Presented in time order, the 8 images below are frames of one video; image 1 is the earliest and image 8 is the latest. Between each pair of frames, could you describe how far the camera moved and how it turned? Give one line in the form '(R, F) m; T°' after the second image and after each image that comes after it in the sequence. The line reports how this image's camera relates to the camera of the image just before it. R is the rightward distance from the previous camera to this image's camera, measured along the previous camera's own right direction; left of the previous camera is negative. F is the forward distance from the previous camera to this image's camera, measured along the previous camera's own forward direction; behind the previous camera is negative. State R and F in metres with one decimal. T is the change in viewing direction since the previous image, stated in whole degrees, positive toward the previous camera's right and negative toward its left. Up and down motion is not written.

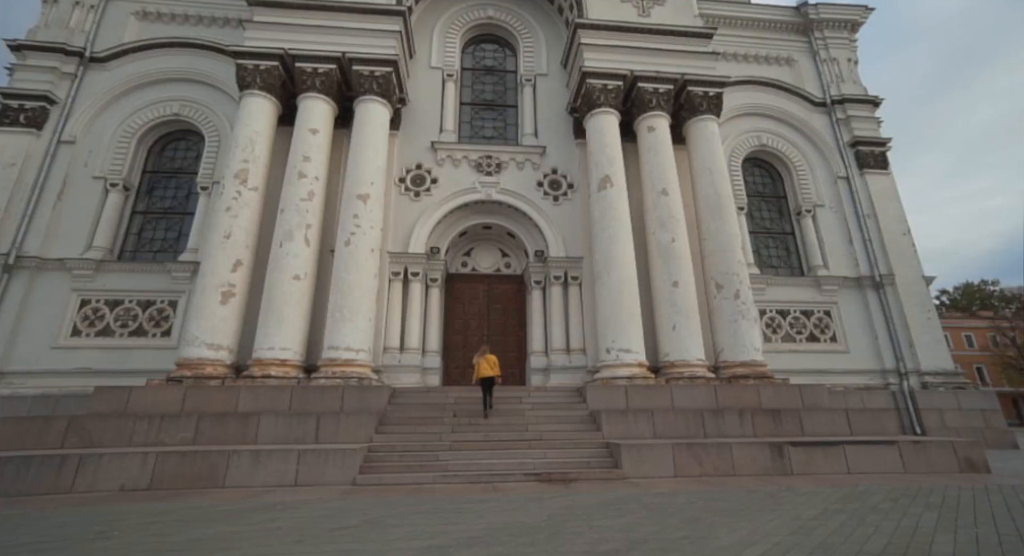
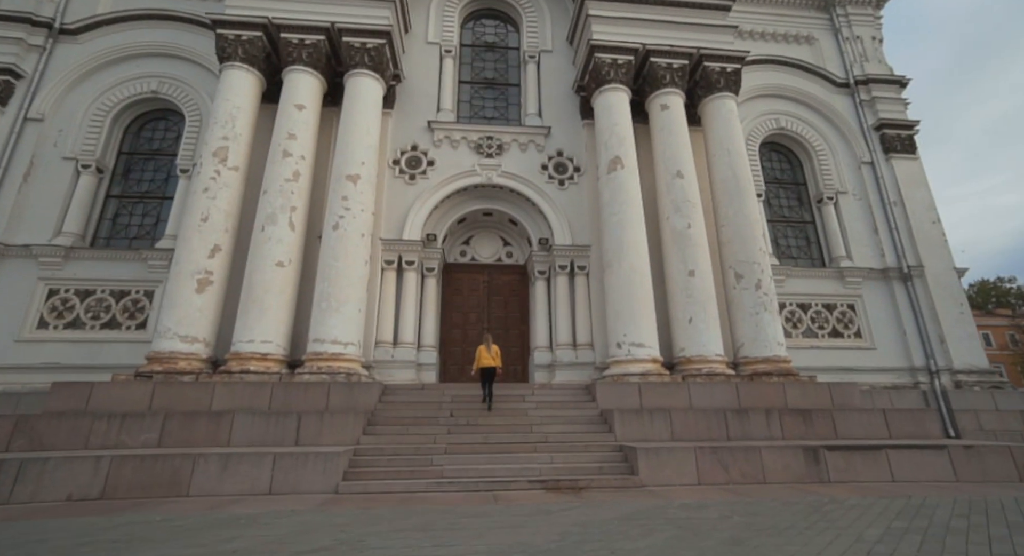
(-0.1, +1.0) m; 0°
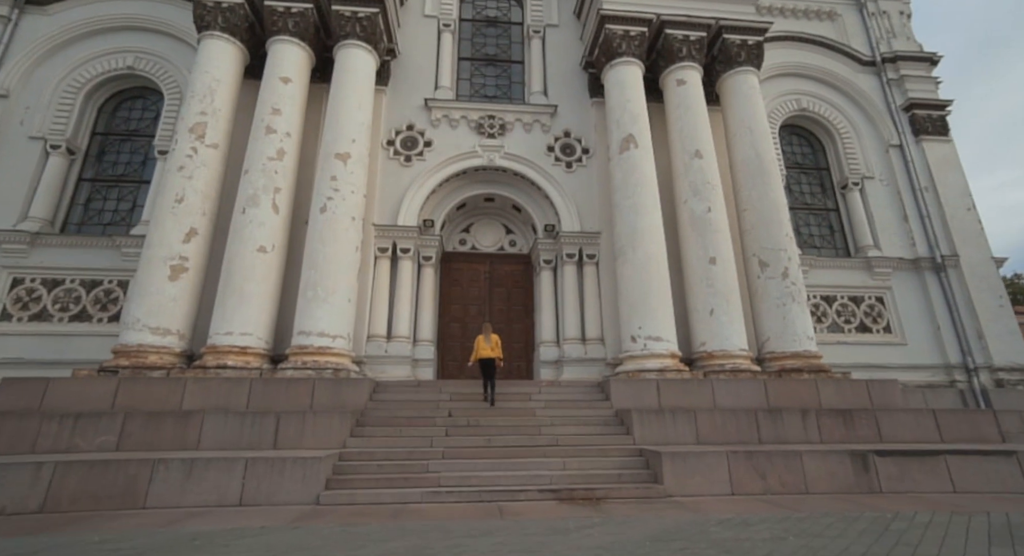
(-0.1, +1.0) m; 0°
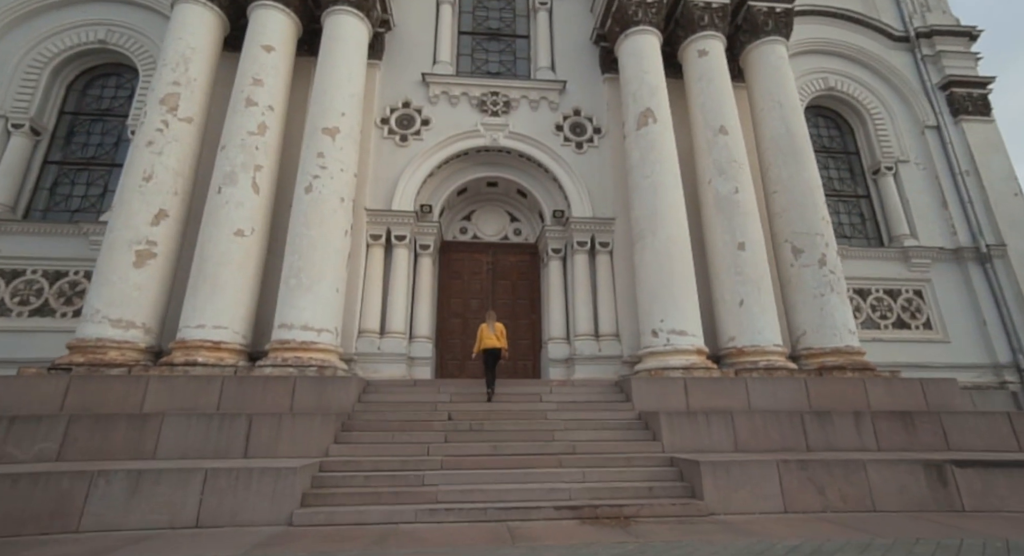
(-0.1, +1.1) m; 0°
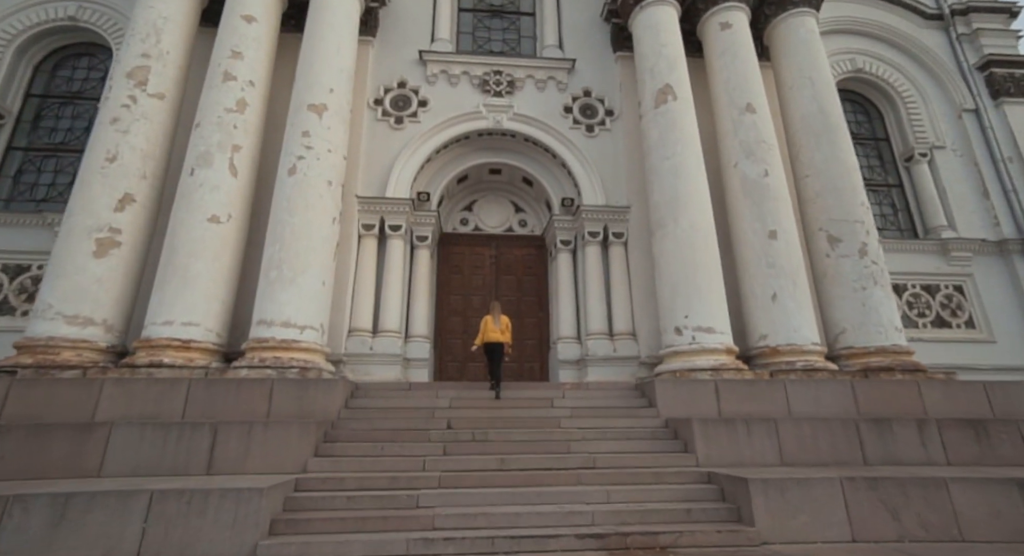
(-0.1, +0.9) m; 0°
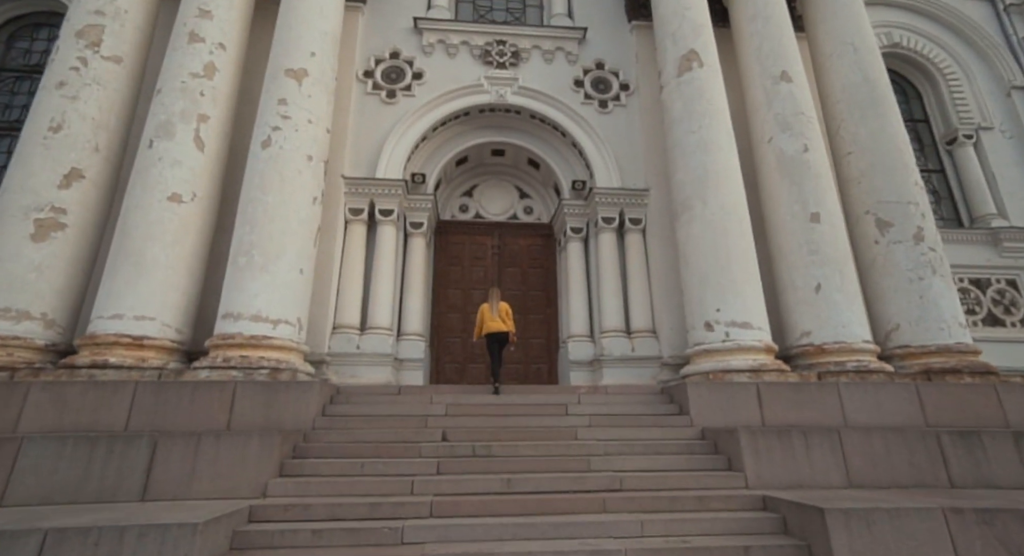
(-0.1, +1.1) m; 0°
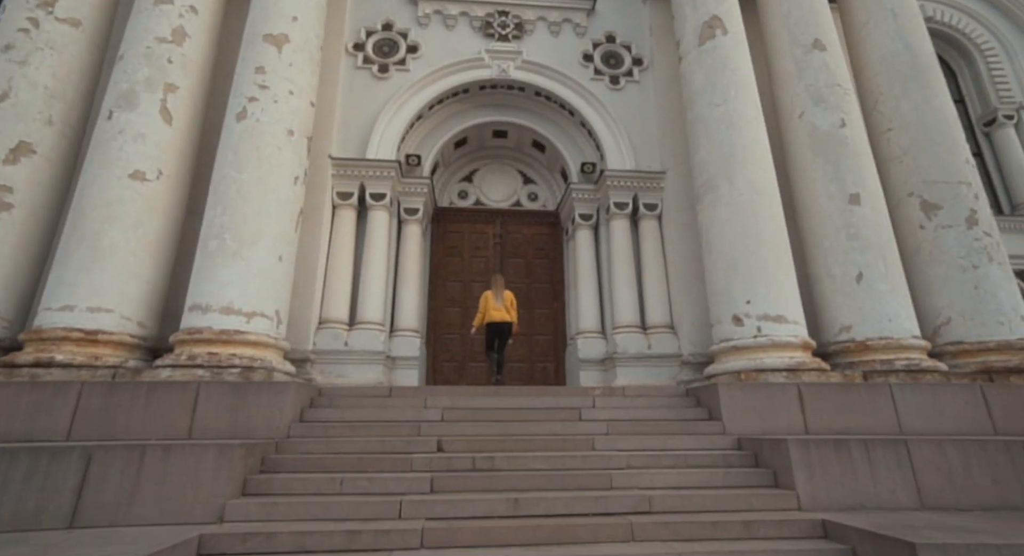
(0.0, +0.8) m; 0°
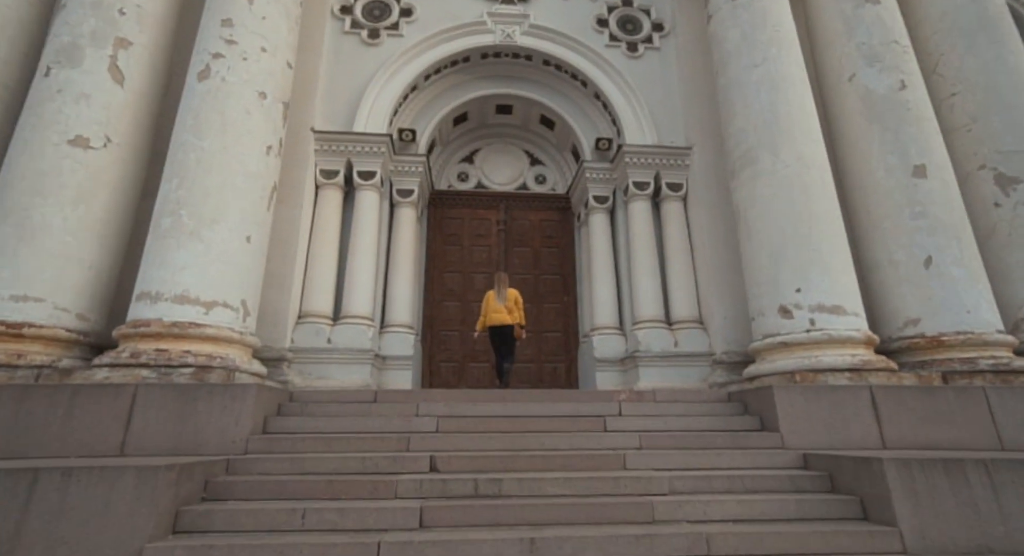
(-0.1, +1.0) m; 0°
